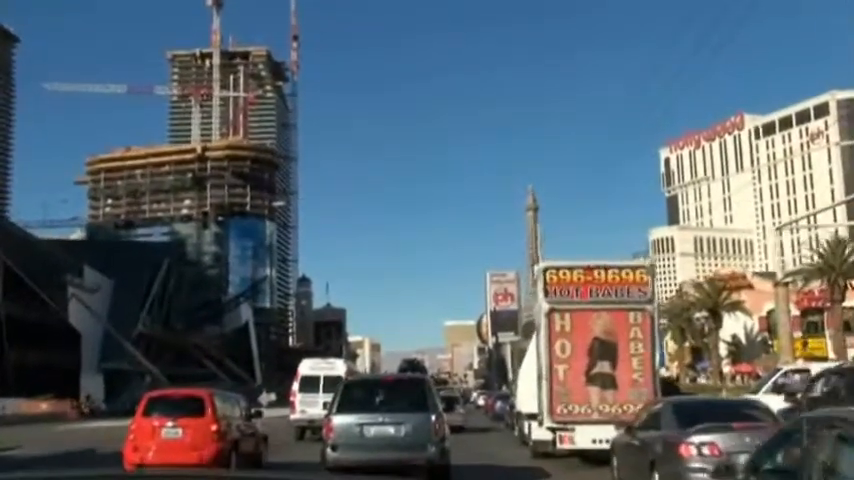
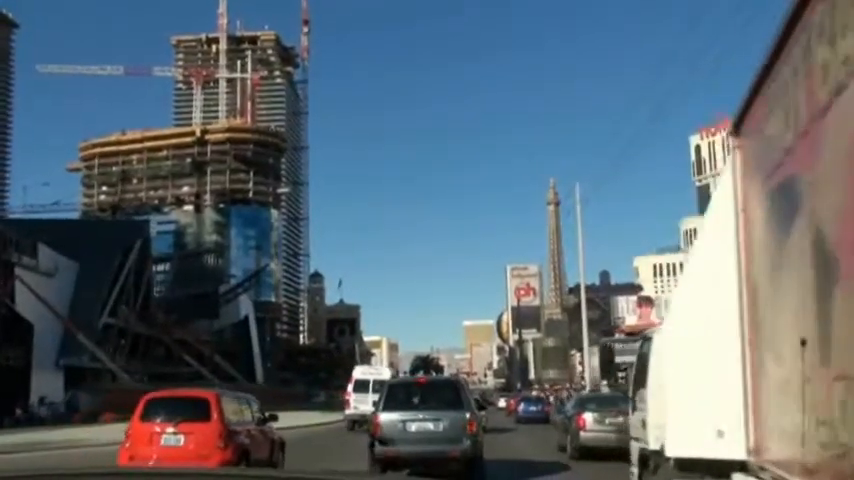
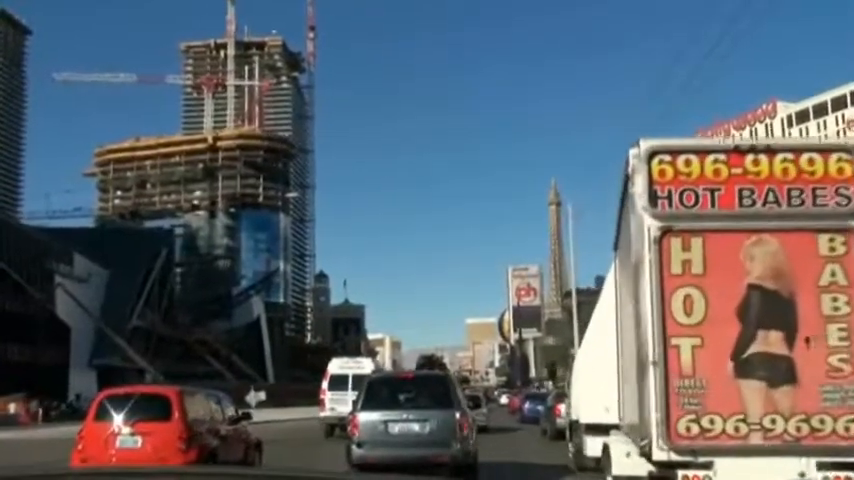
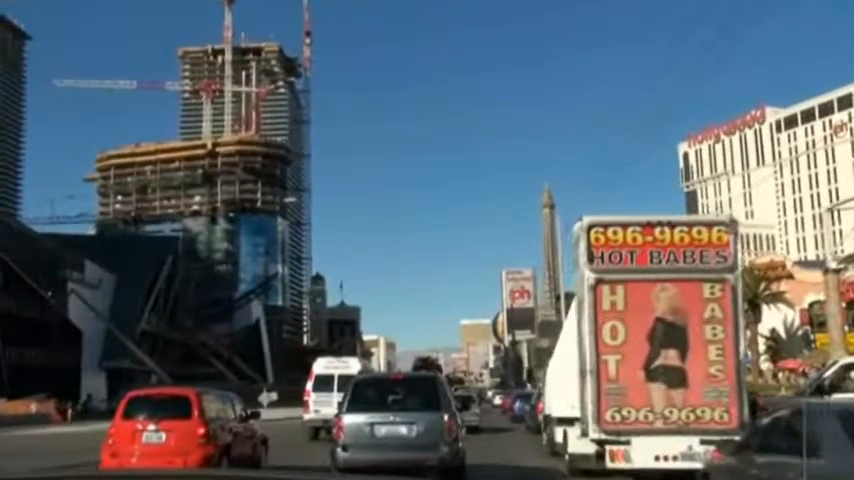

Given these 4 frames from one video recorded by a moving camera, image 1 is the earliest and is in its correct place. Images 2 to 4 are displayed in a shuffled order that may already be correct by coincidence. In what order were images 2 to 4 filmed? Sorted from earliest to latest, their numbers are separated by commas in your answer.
4, 3, 2
